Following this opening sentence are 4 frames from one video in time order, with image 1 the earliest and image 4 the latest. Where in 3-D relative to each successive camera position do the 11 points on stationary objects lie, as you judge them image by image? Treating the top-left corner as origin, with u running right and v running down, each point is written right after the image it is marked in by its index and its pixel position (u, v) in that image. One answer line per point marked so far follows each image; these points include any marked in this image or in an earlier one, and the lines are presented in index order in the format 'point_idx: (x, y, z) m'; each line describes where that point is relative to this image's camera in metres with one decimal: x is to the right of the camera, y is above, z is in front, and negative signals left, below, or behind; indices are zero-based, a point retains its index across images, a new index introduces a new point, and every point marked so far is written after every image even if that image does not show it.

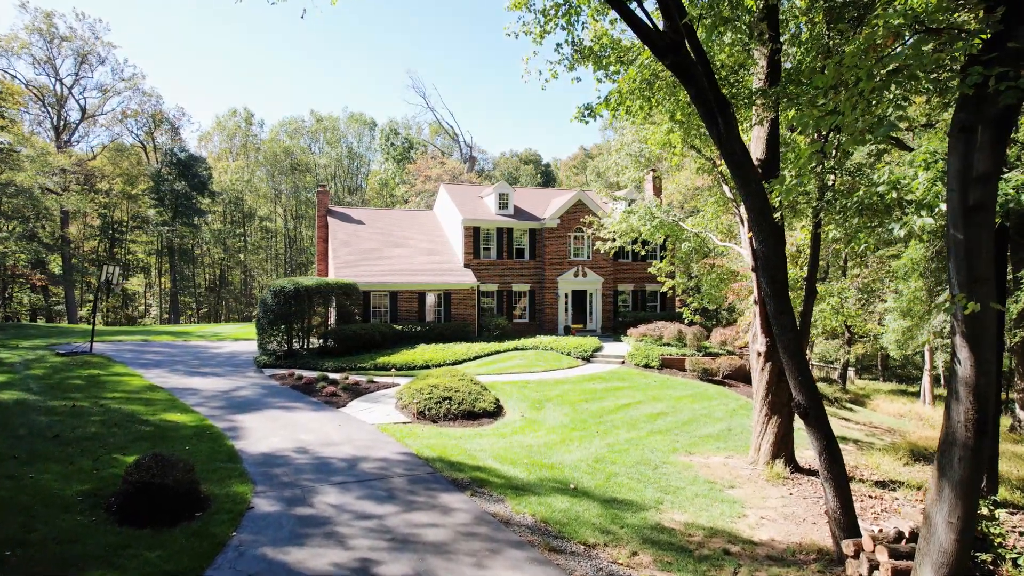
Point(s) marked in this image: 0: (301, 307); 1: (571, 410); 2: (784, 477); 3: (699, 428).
0: (-7.4, -0.7, +18.4) m
1: (+1.5, -3.1, +13.2) m
2: (+4.9, -3.4, +9.6) m
3: (+4.6, -3.4, +12.9) m
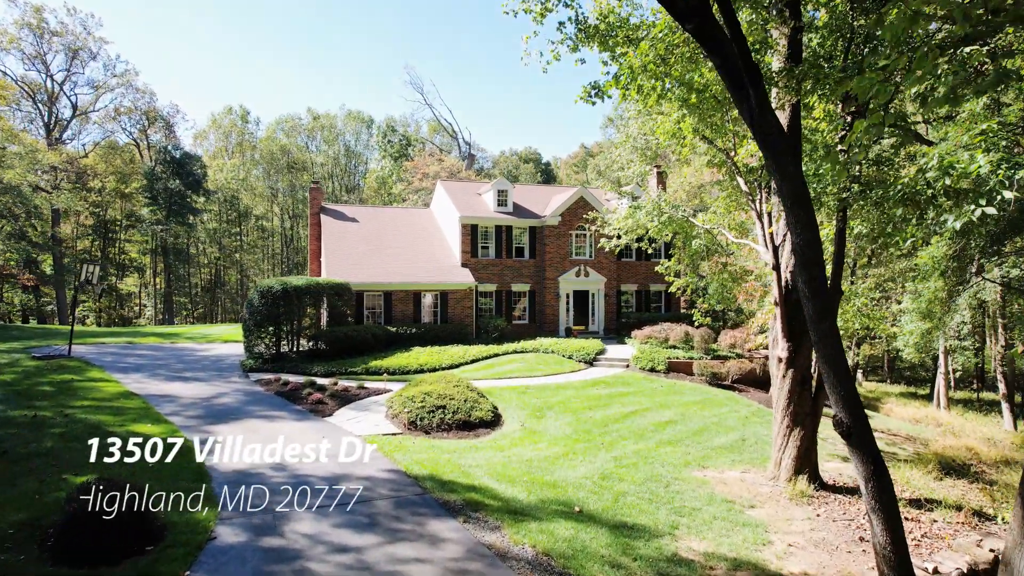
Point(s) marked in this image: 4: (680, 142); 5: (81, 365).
0: (-7.4, -0.7, +17.6) m
1: (+1.4, -3.1, +12.3) m
2: (+4.9, -3.4, +8.7) m
3: (+4.5, -3.4, +12.0) m
4: (+4.2, +3.6, +13.0) m
5: (-12.8, -2.3, +15.7) m
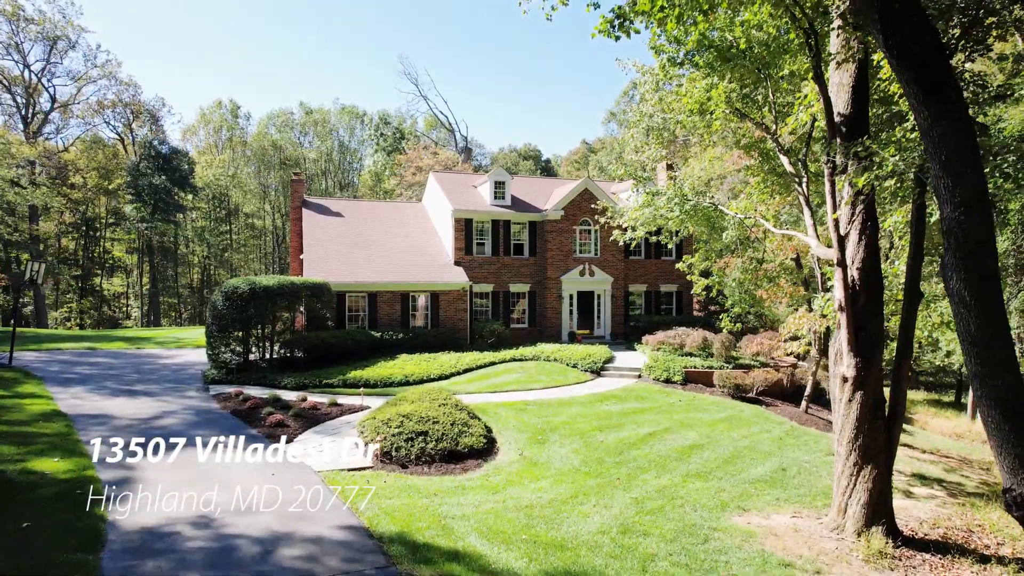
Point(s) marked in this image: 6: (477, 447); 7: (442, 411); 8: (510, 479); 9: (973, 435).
0: (-7.5, -0.7, +15.6) m
1: (+1.4, -3.1, +10.4) m
2: (+4.8, -3.4, +6.8) m
3: (+4.5, -3.4, +10.1) m
4: (+4.1, +3.6, +11.0) m
5: (-12.9, -2.3, +13.8) m
6: (-0.6, -2.8, +9.5) m
7: (-1.3, -2.3, +10.0) m
8: (0.0, -3.0, +8.4) m
9: (+15.3, -4.9, +17.6) m
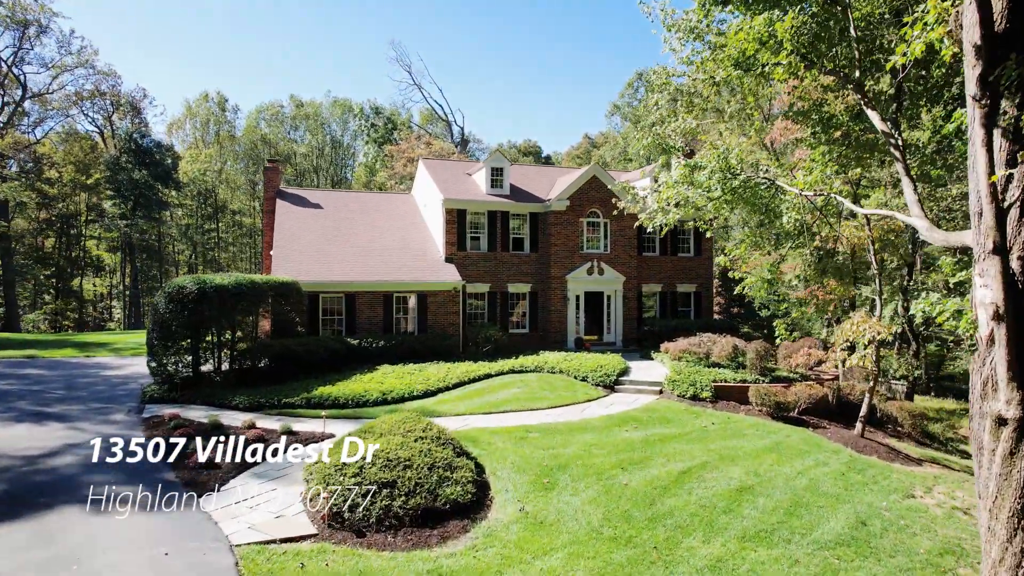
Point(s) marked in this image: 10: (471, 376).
0: (-7.5, -0.7, +13.2) m
1: (+1.3, -3.1, +8.0) m
2: (+4.8, -3.4, +4.4) m
3: (+4.4, -3.4, +7.7) m
4: (+4.1, +3.6, +8.6) m
5: (-12.9, -2.3, +11.3) m
6: (-0.7, -2.8, +7.0) m
7: (-1.4, -2.3, +7.6) m
8: (-0.1, -3.0, +6.0) m
9: (+15.3, -4.9, +15.2) m
10: (-1.1, -2.4, +14.5) m
